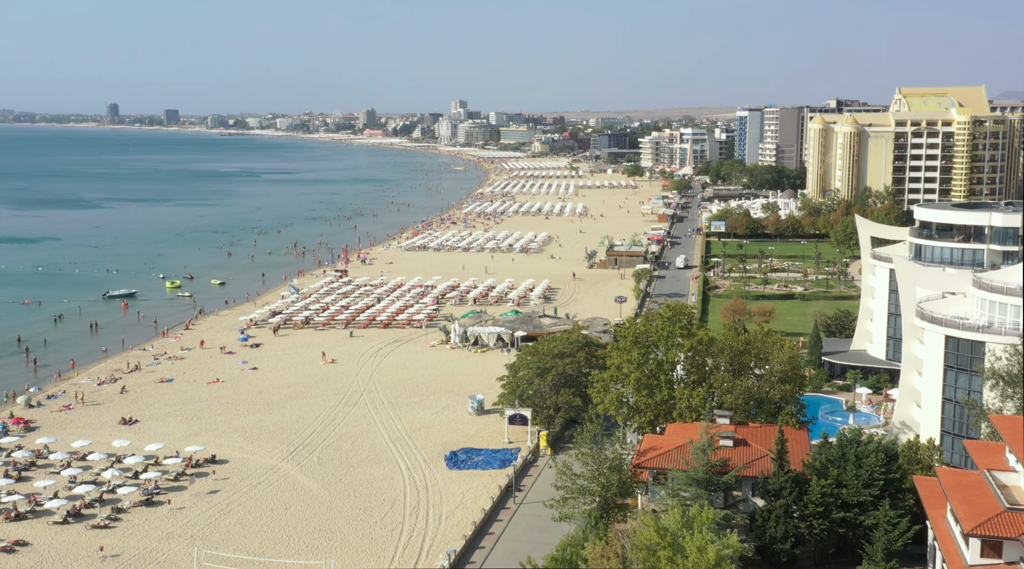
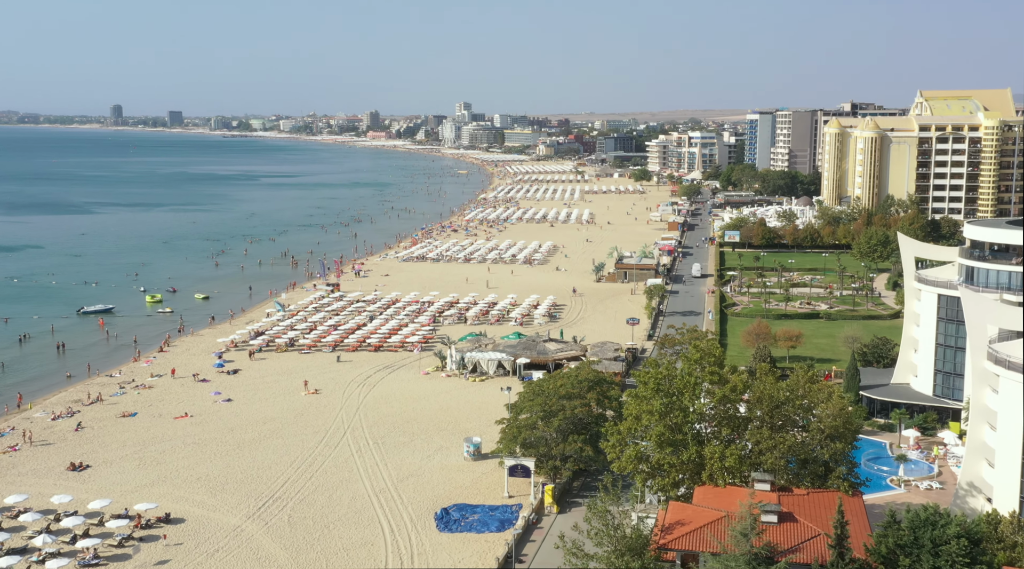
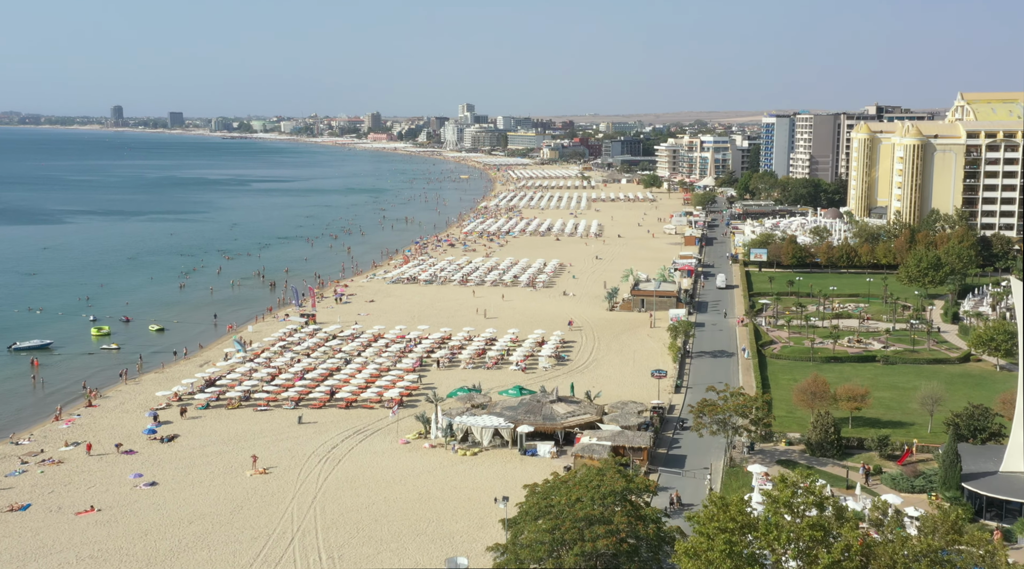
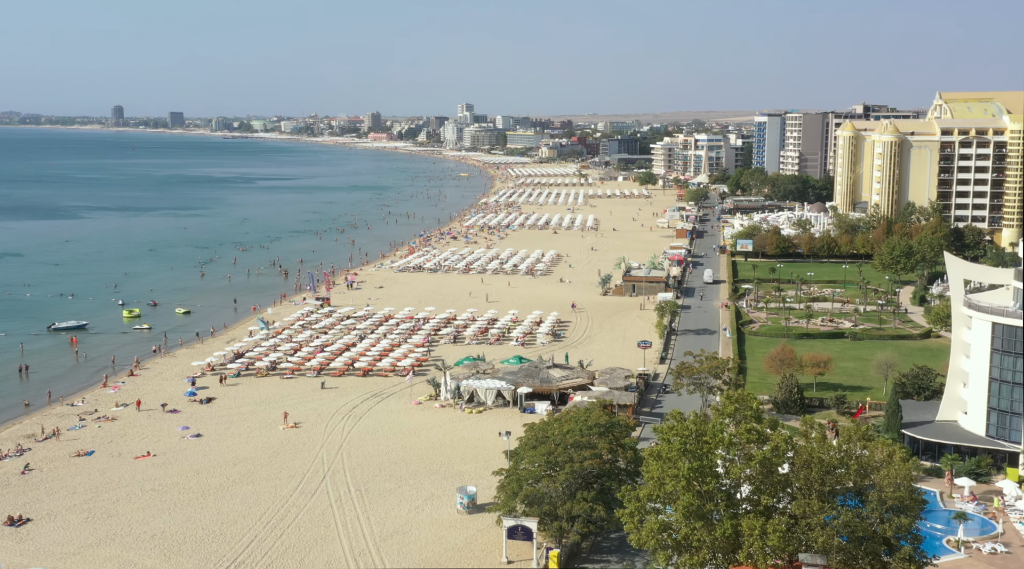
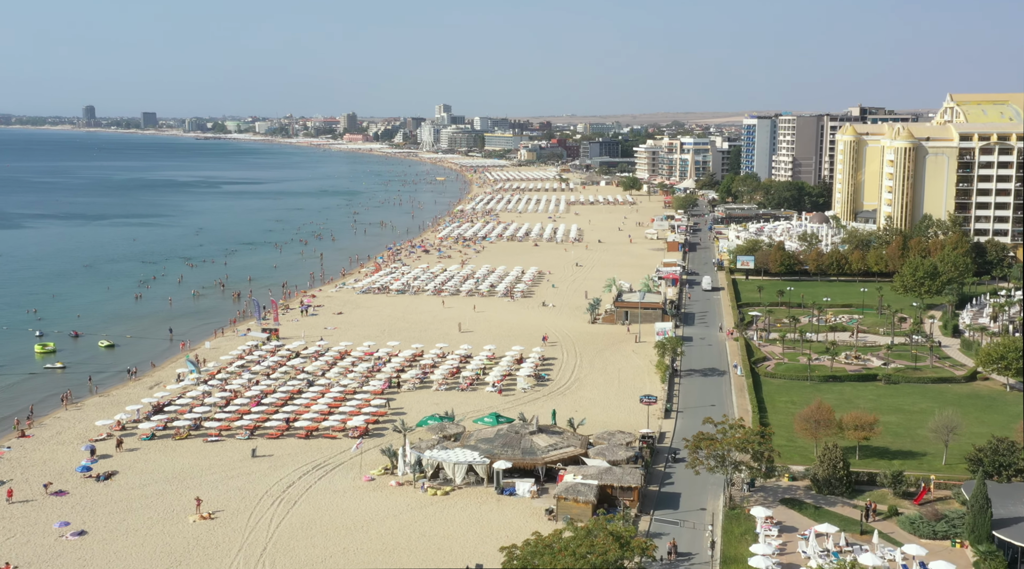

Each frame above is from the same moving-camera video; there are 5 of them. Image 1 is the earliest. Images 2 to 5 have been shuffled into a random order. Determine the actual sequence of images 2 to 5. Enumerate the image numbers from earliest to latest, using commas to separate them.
2, 4, 3, 5
